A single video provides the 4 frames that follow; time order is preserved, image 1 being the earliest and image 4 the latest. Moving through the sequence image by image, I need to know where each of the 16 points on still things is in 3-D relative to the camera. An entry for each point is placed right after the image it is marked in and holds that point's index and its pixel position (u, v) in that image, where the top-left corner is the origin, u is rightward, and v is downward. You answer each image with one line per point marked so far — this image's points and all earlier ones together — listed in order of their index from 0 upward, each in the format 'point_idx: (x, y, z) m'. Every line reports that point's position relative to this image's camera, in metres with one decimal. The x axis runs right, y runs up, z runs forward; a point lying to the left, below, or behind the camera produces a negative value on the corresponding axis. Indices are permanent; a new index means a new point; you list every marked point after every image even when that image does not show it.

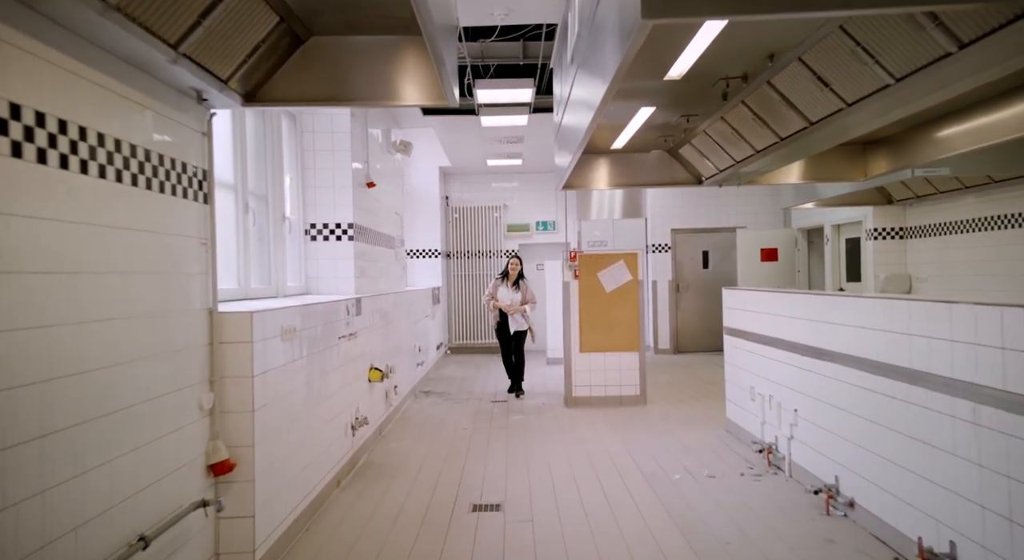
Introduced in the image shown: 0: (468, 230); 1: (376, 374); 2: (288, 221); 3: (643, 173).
0: (-0.8, +0.9, +9.1) m
1: (-1.1, -0.8, +4.0) m
2: (-1.7, +0.5, +3.9) m
3: (+1.2, +1.0, +4.5) m
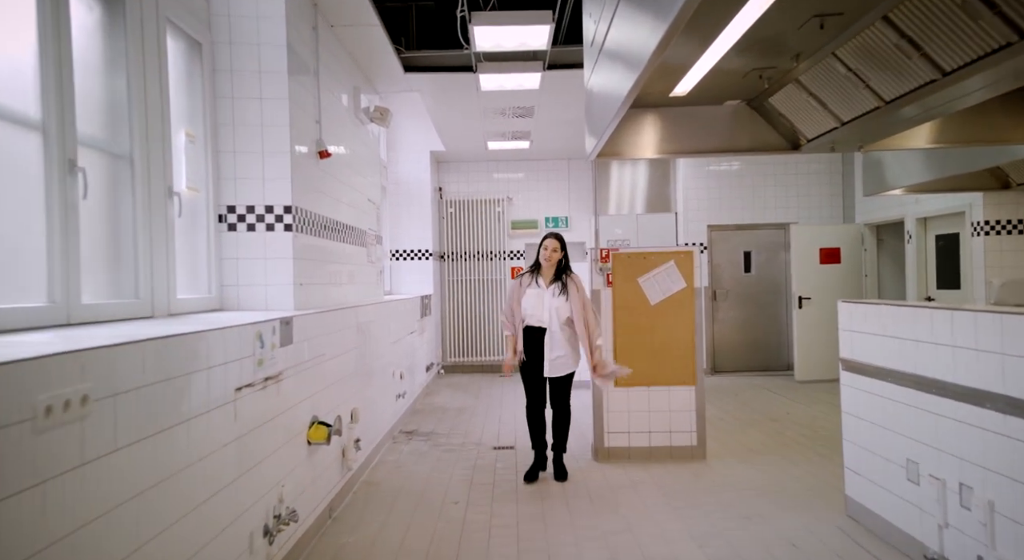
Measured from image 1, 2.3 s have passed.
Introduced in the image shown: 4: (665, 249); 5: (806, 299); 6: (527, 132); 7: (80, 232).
0: (-0.7, +0.8, +7.7) m
1: (-1.0, -0.8, +2.7) m
2: (-1.7, +0.4, +2.6) m
3: (+1.2, +0.9, +3.1) m
4: (+1.1, +0.2, +3.7) m
5: (+3.7, -0.2, +6.3) m
6: (+0.2, +1.9, +6.4) m
7: (-1.6, +0.2, +1.9) m
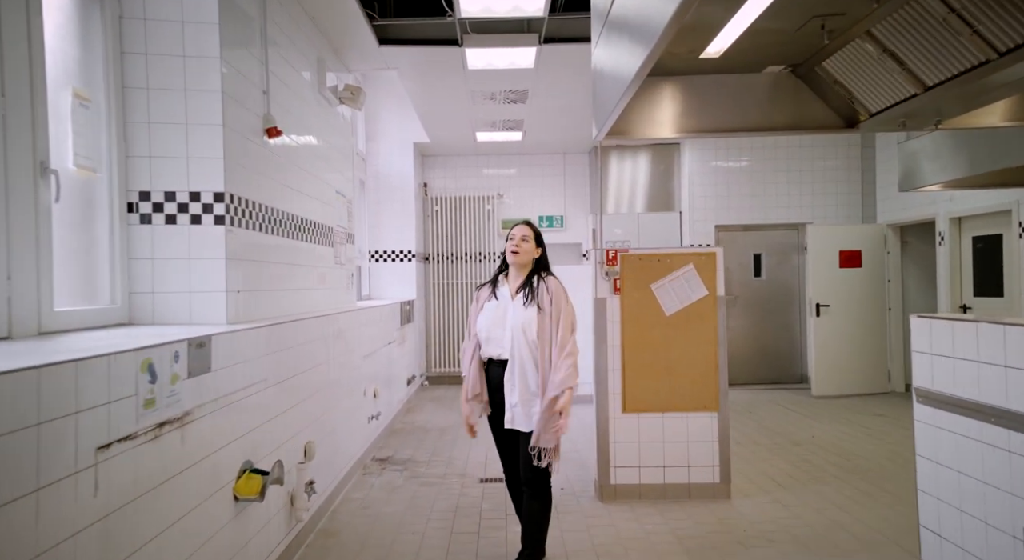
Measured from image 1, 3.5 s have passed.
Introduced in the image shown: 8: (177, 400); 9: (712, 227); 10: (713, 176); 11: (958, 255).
0: (-0.9, +0.8, +7.1) m
1: (-1.1, -0.8, +2.1) m
2: (-1.7, +0.4, +1.9) m
3: (+1.2, +0.9, +2.6) m
4: (+1.1, +0.2, +3.1) m
5: (+3.6, -0.3, +5.7) m
6: (+0.1, +1.8, +5.8) m
7: (-1.7, +0.2, +1.3) m
8: (-1.1, -0.4, +1.7) m
9: (+2.6, +0.7, +6.4) m
10: (+2.6, +1.3, +6.4) m
11: (+4.5, +0.3, +5.0) m
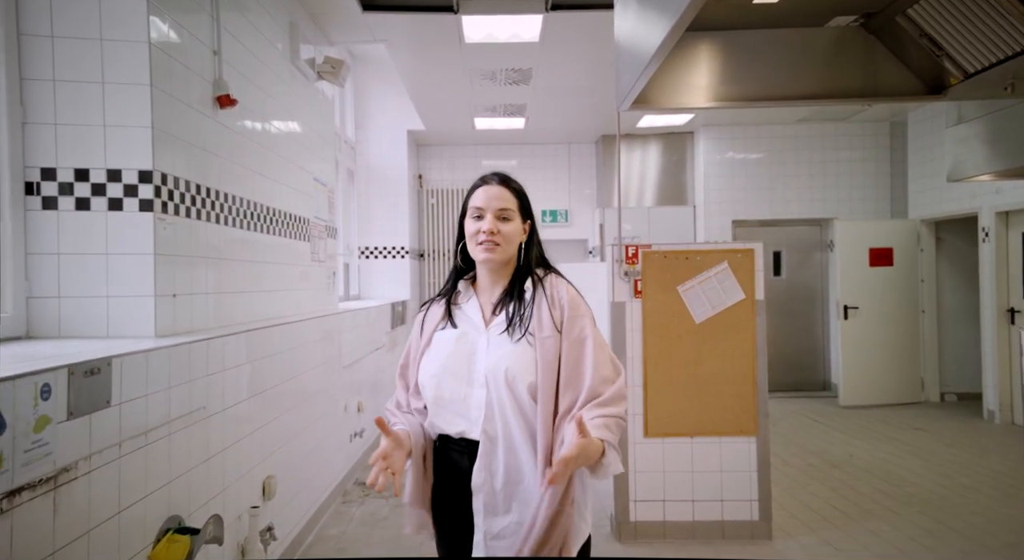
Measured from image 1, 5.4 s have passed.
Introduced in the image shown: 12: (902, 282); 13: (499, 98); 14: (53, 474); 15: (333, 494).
0: (-0.9, +0.8, +6.6) m
1: (-1.1, -0.8, +1.6) m
2: (-1.7, +0.4, +1.5) m
3: (+1.2, +0.9, +2.1) m
4: (+1.1, +0.2, +2.7) m
5: (+3.6, -0.3, +5.3) m
6: (+0.1, +1.8, +5.3) m
7: (-1.6, +0.2, +0.8) m
8: (-1.1, -0.4, +1.2) m
9: (+2.6, +0.7, +5.9) m
10: (+2.6, +1.3, +5.9) m
11: (+4.5, +0.3, +4.6) m
12: (+4.1, 0.0, +5.3) m
13: (-0.1, +1.8, +5.1) m
14: (-1.1, -0.5, +1.2) m
15: (-1.2, -1.4, +3.3) m
